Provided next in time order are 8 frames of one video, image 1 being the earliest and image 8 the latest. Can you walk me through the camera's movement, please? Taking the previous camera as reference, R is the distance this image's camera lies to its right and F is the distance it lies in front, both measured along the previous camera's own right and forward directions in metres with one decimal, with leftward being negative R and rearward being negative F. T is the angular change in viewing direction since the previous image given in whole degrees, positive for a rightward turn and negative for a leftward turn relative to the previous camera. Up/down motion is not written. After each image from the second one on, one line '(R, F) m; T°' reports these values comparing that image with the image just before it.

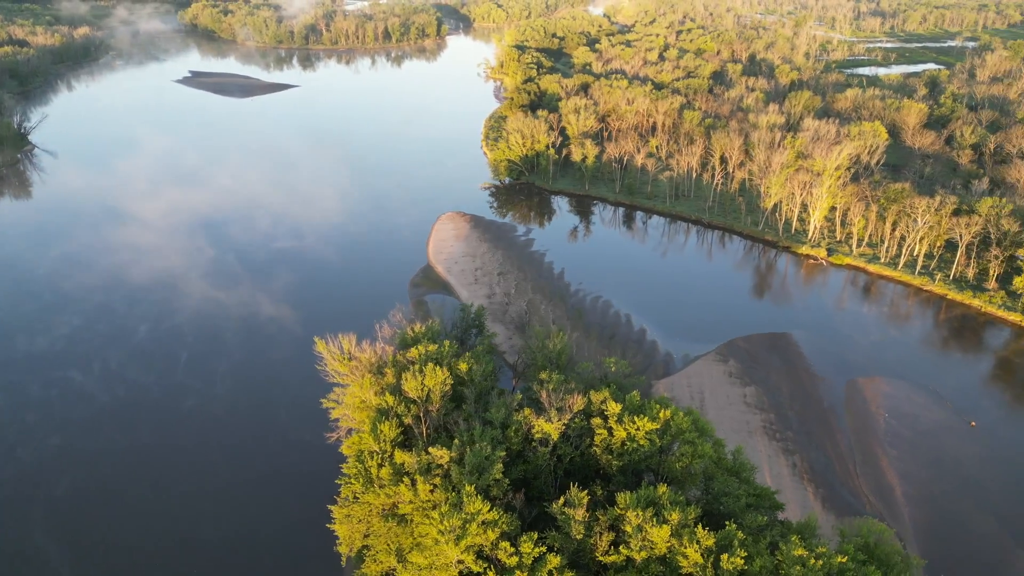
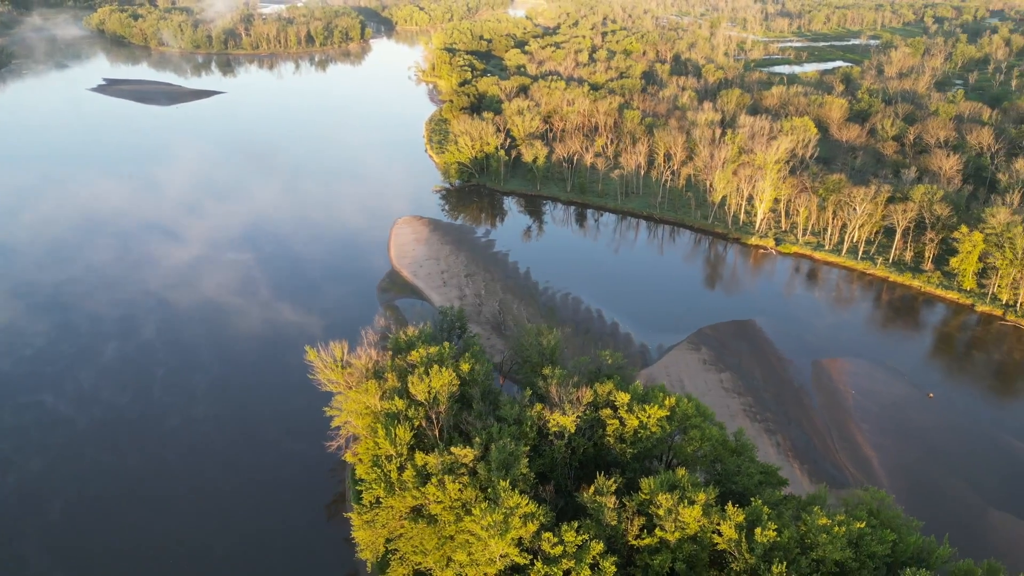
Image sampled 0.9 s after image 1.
(-2.9, -0.3) m; +6°
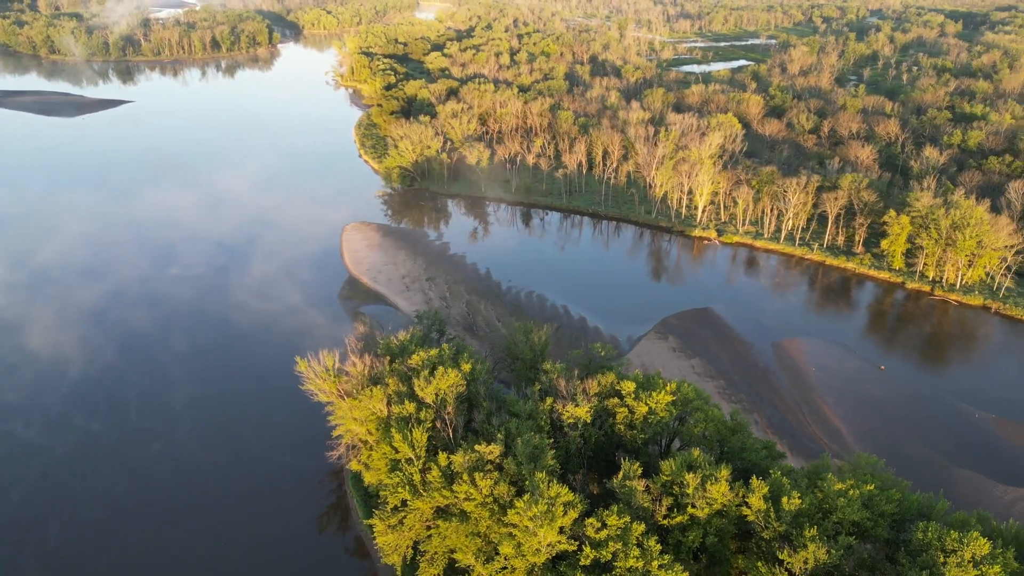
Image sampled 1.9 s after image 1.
(-3.3, -0.3) m; +7°
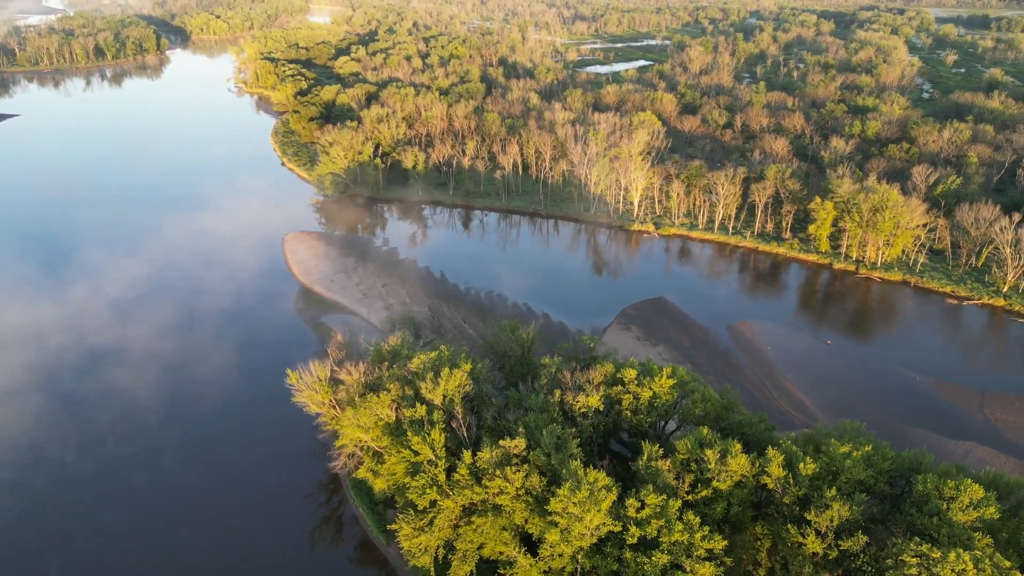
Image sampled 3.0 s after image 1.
(-3.7, -0.3) m; +7°
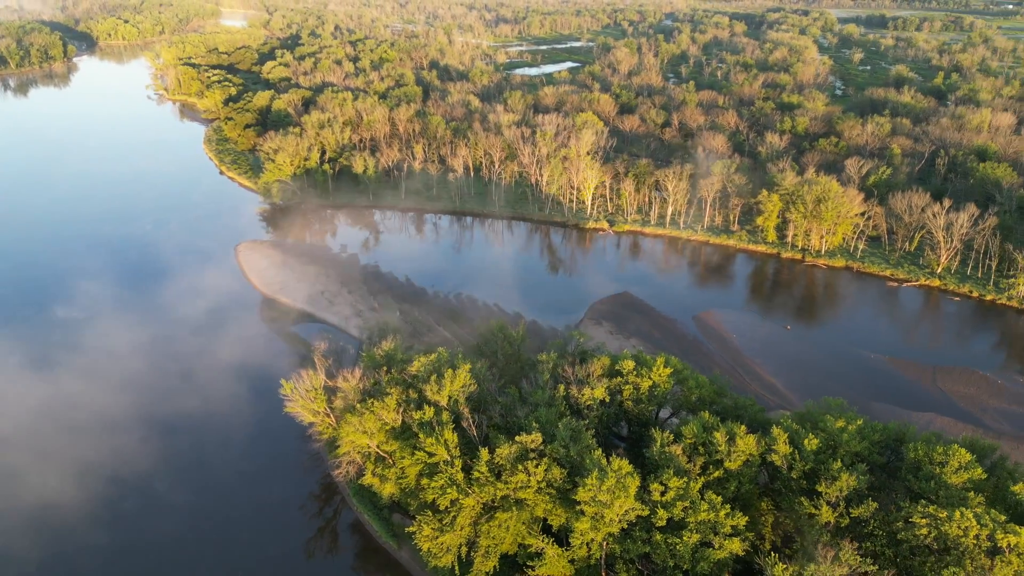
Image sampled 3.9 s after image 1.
(-2.8, -0.3) m; +6°
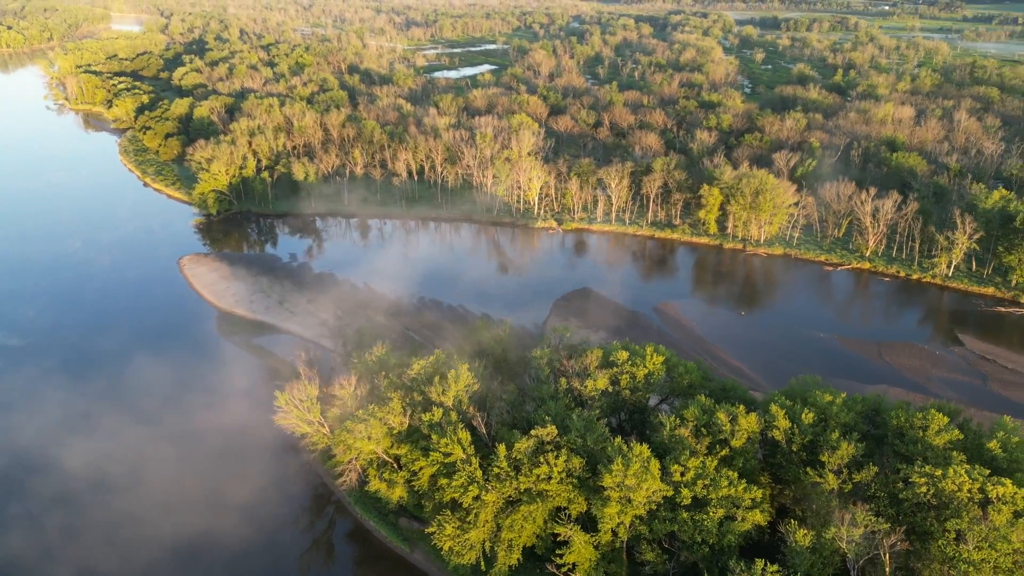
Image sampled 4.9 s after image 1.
(-3.2, -0.3) m; +7°
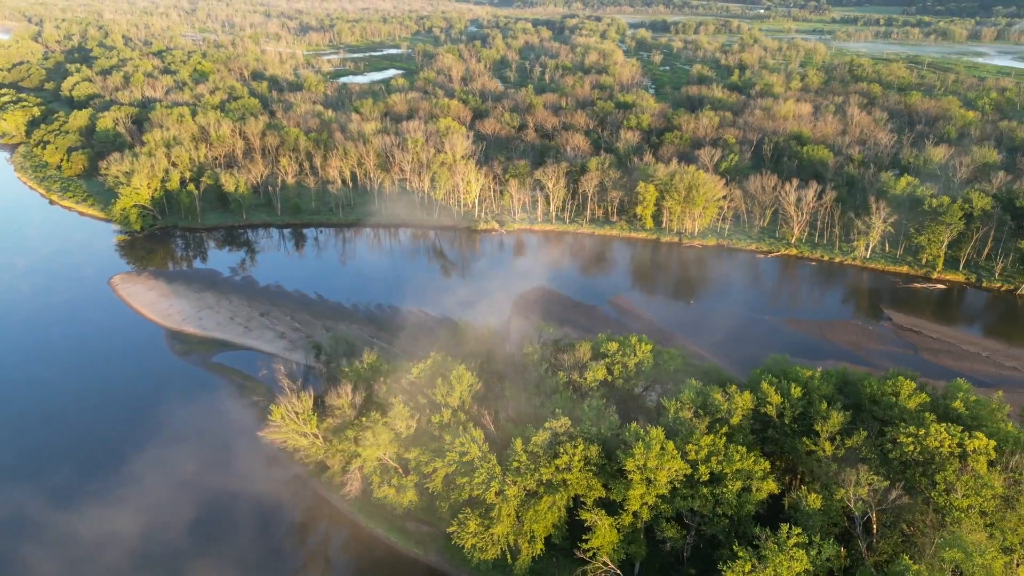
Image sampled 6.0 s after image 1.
(-3.7, -0.4) m; +7°
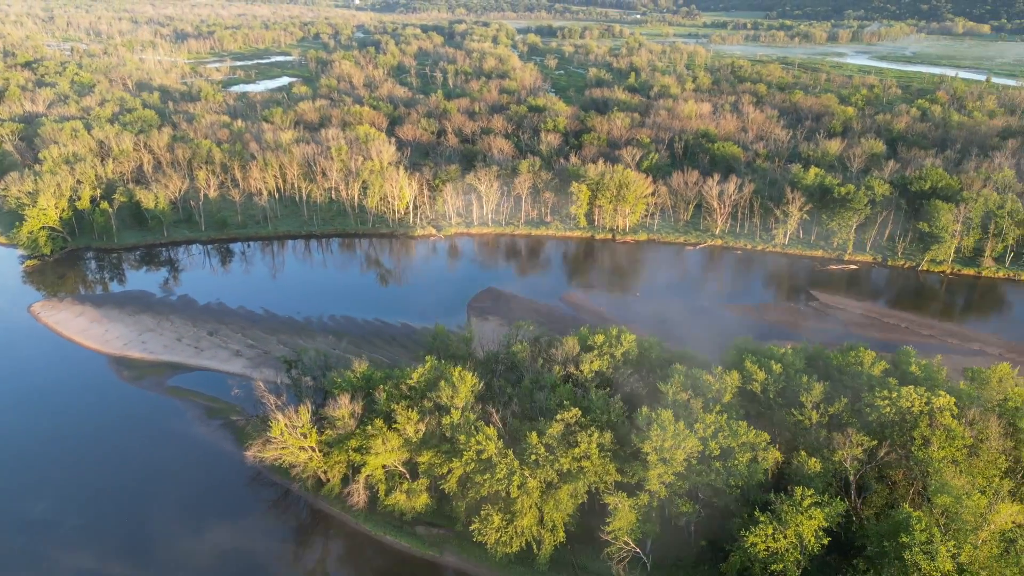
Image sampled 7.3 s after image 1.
(-4.1, -0.4) m; +8°
